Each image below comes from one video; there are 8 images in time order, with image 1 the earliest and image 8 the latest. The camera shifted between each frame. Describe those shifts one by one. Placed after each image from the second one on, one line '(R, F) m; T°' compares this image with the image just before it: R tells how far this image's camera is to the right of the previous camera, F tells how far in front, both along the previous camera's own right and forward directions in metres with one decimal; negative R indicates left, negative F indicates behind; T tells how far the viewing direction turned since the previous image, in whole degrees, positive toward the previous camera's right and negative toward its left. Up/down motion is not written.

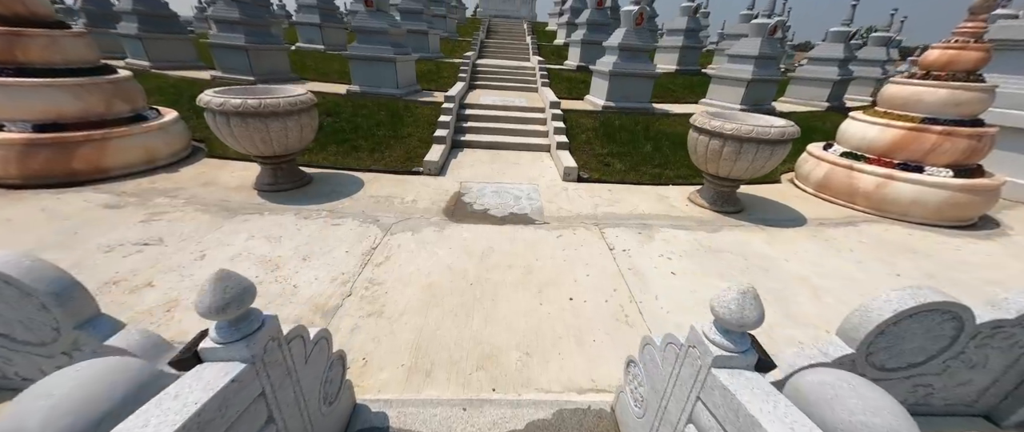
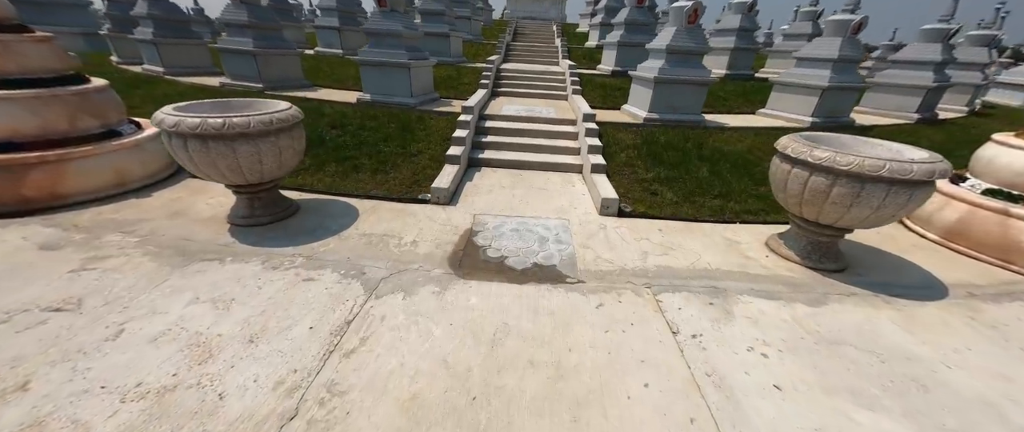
(0.0, +1.0) m; -4°
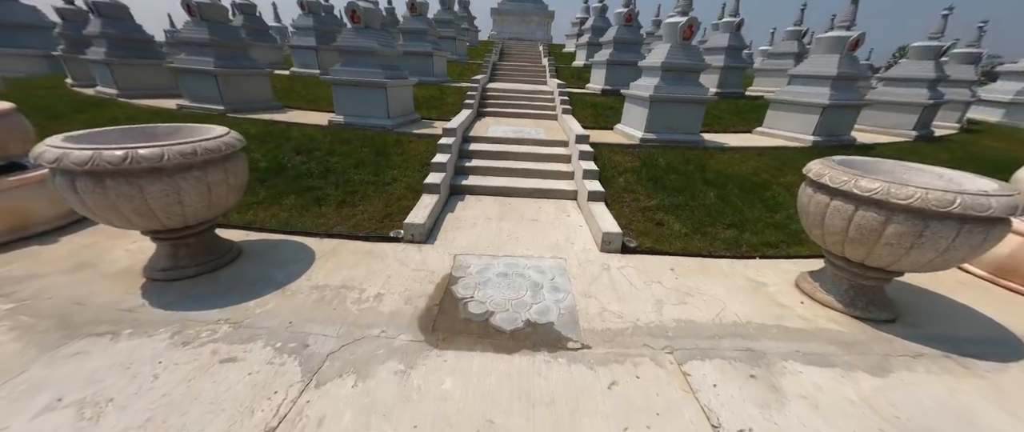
(0.0, +0.6) m; +2°
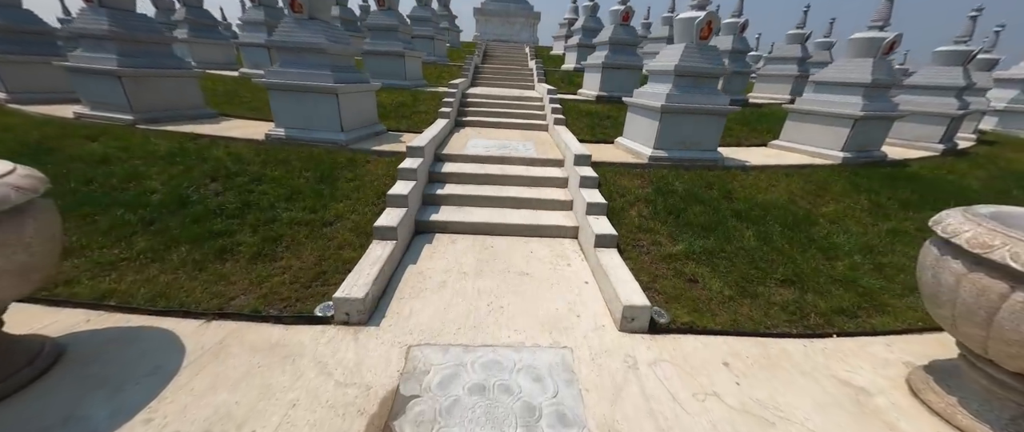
(+0.1, +1.2) m; +2°
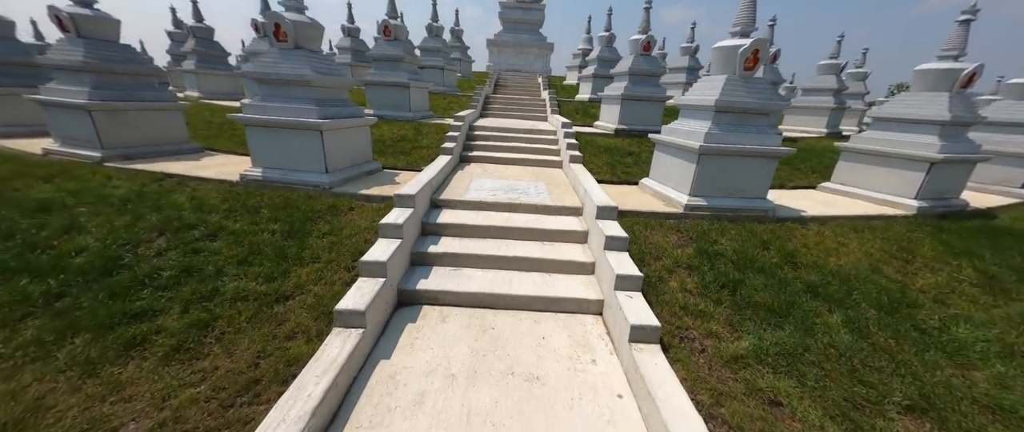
(0.0, +0.9) m; -2°
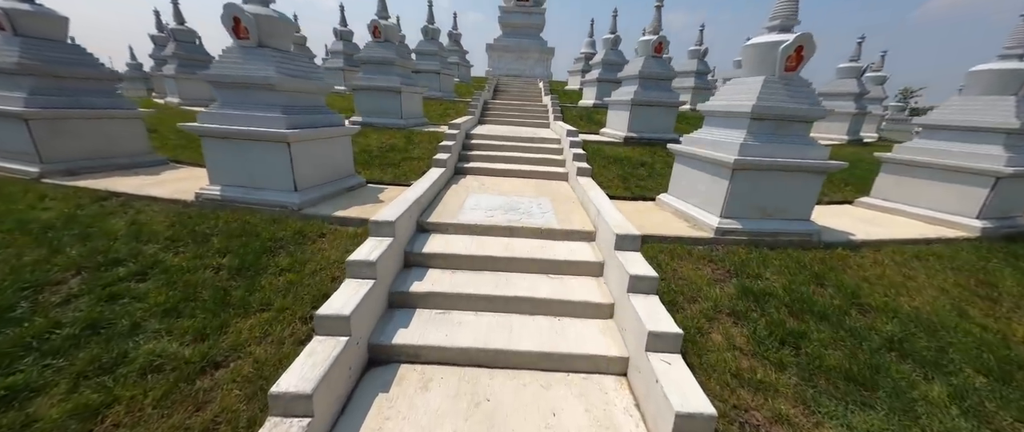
(0.0, +0.7) m; 0°
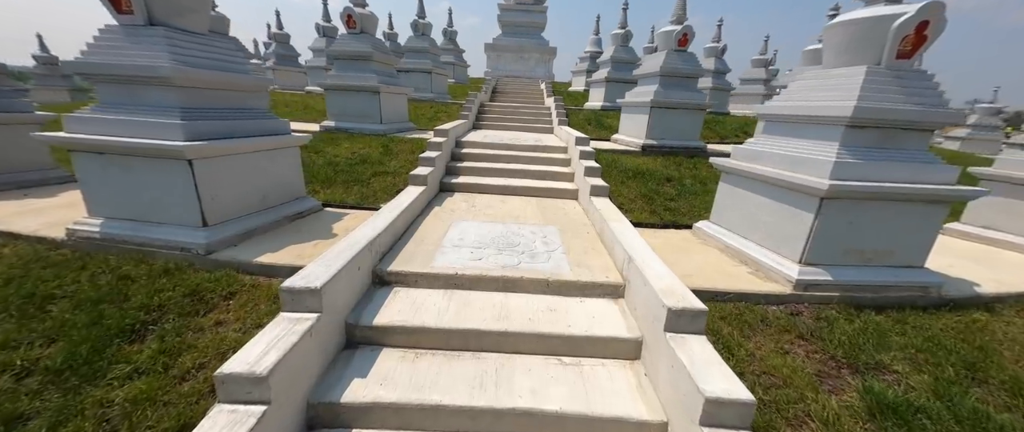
(+0.1, +1.2) m; 0°
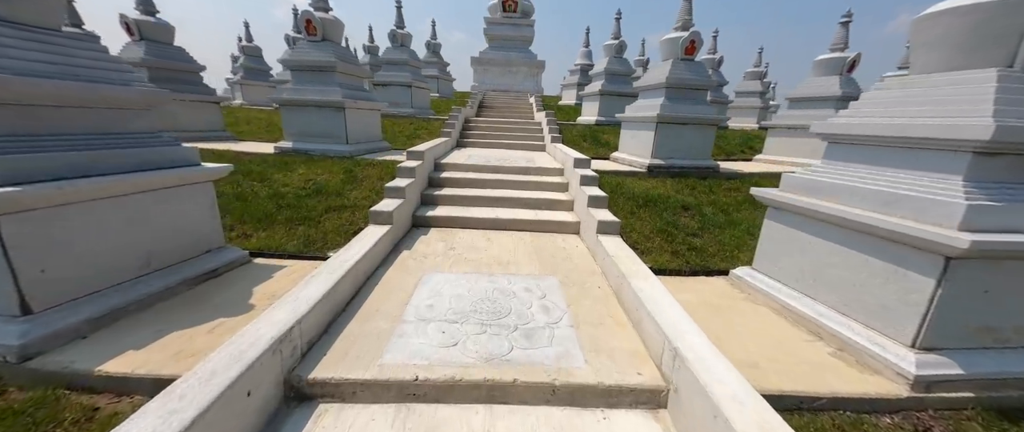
(0.0, +0.9) m; +2°
